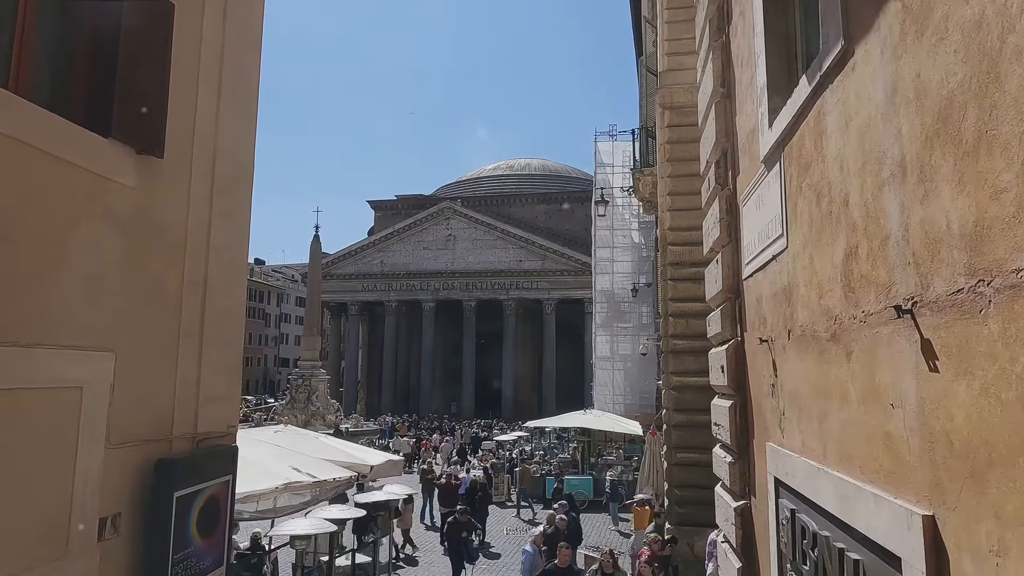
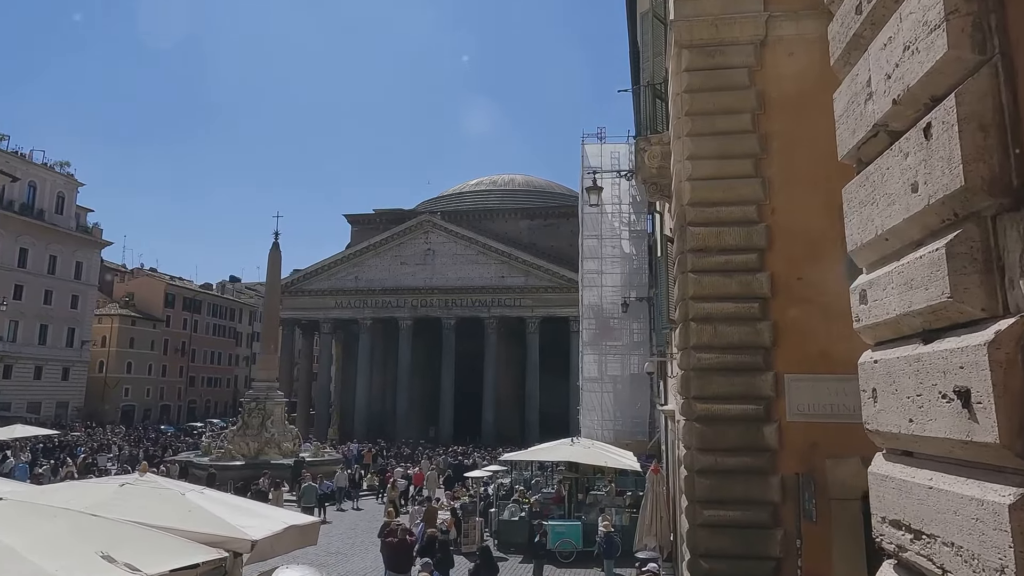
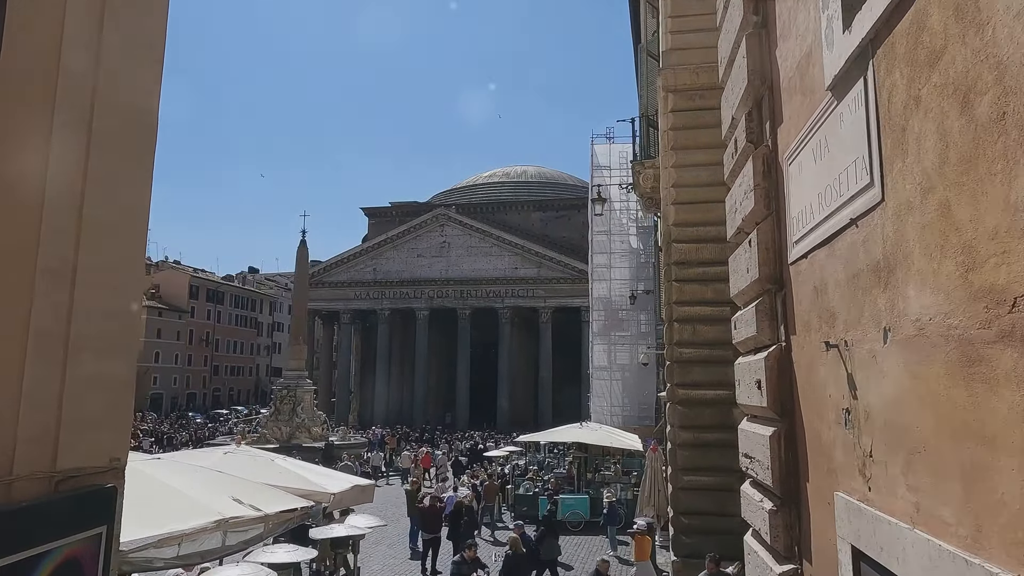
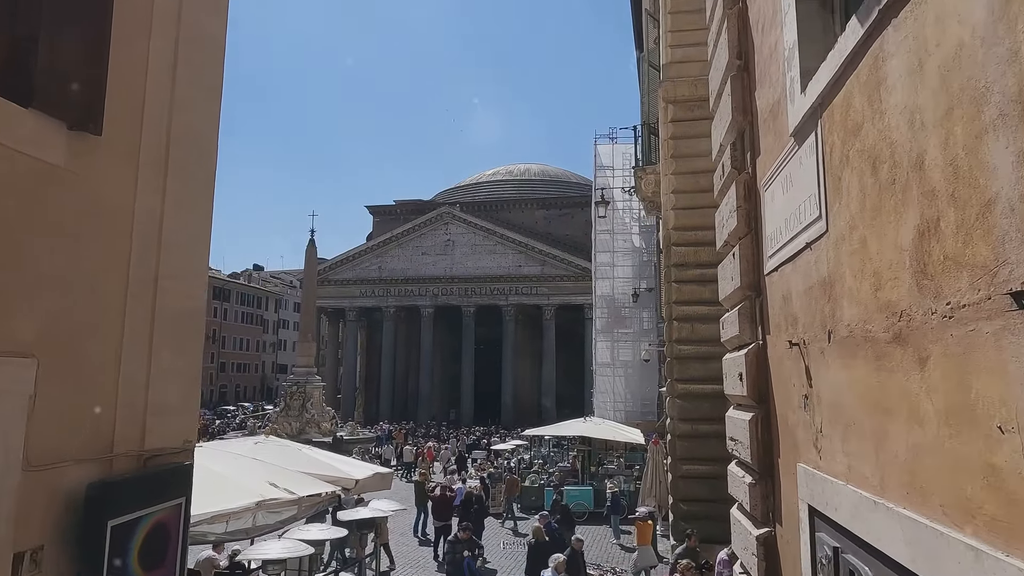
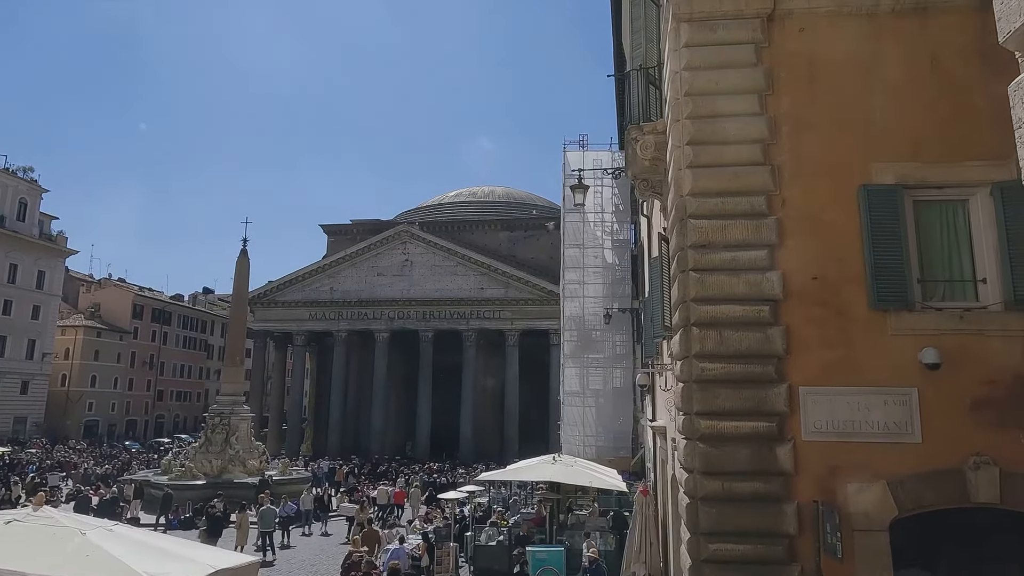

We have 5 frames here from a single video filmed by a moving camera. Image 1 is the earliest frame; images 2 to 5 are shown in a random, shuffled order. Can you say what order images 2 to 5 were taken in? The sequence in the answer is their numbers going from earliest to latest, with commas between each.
4, 3, 2, 5
